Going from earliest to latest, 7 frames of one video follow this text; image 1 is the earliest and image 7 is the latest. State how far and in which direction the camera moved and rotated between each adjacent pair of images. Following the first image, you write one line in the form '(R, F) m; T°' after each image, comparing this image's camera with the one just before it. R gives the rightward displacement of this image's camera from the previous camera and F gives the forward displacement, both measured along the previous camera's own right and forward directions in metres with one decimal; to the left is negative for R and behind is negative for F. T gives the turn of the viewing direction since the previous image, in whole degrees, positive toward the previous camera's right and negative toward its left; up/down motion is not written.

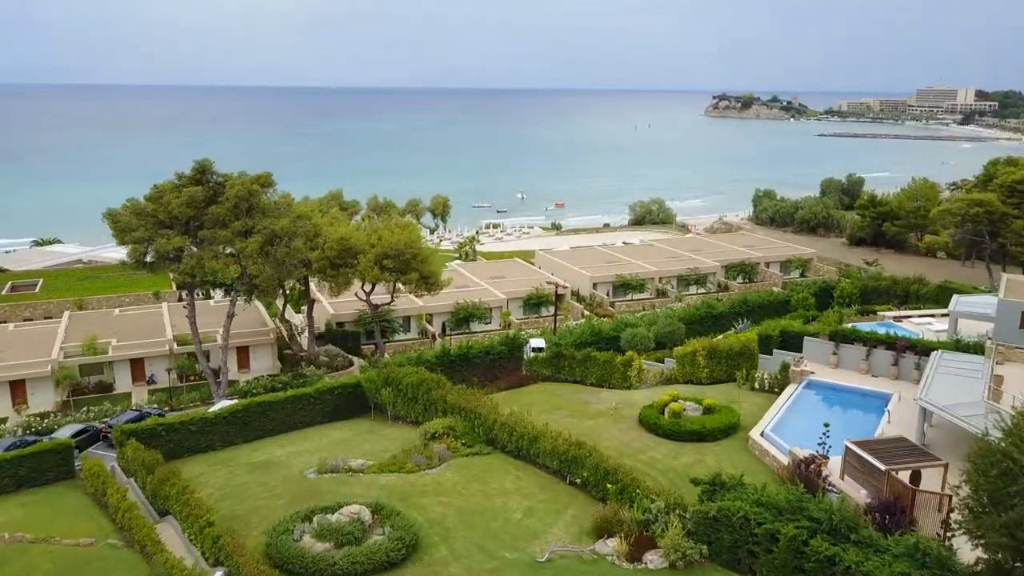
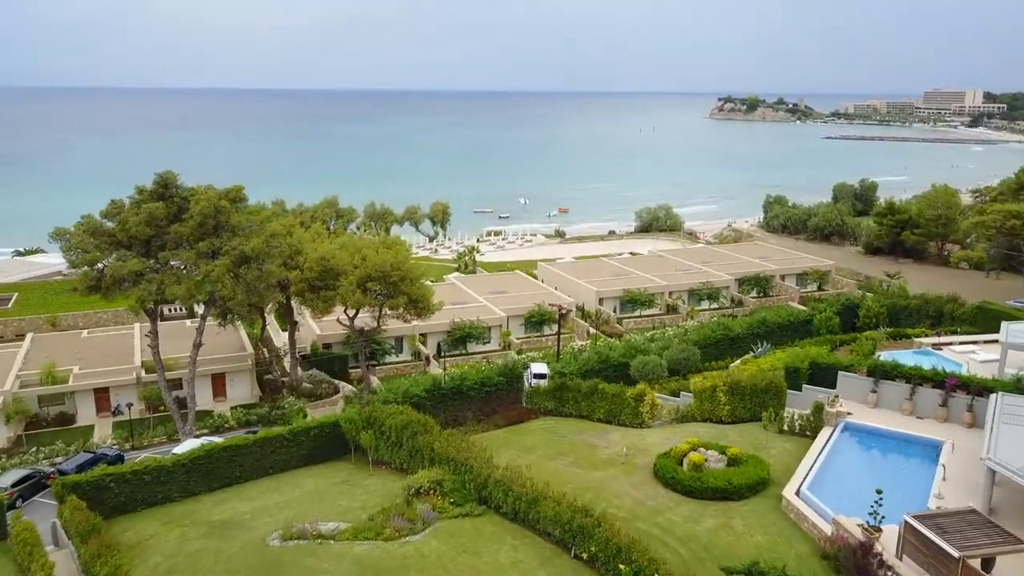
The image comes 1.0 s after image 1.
(+0.2, +3.4) m; 0°
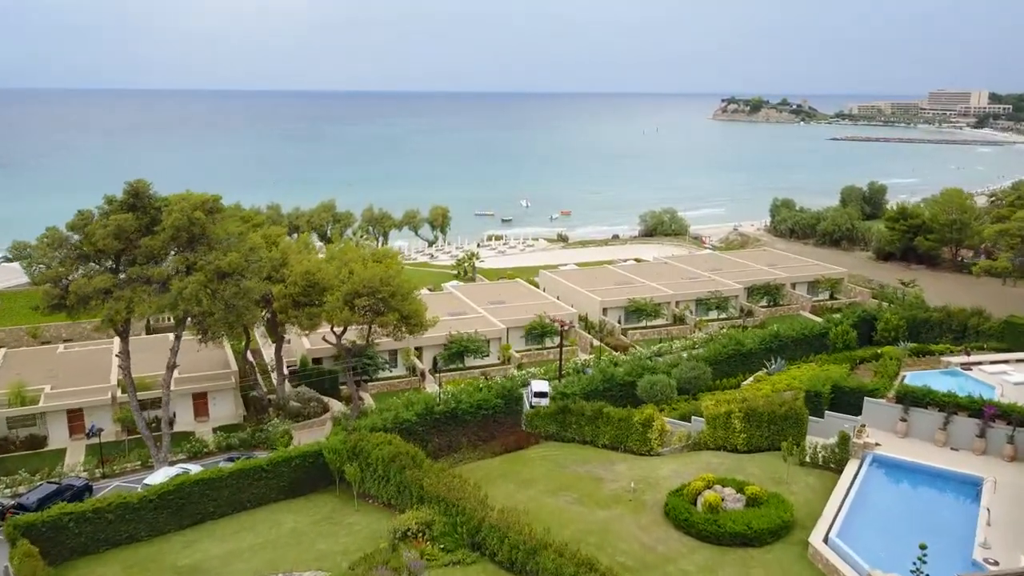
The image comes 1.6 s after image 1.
(+0.1, +2.1) m; 0°
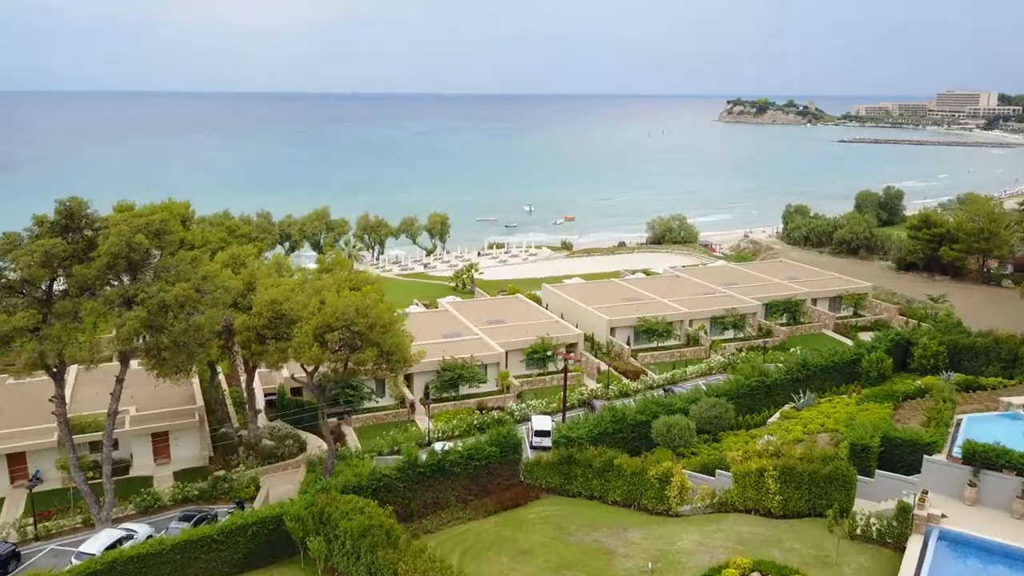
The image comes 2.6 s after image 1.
(+0.2, +3.8) m; 0°
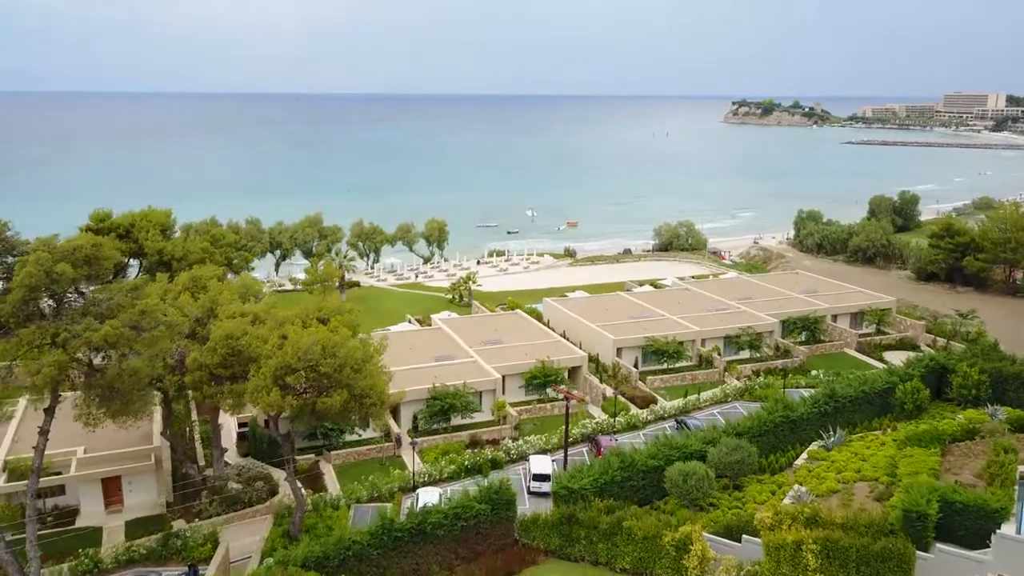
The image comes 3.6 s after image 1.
(+0.3, +3.5) m; 0°
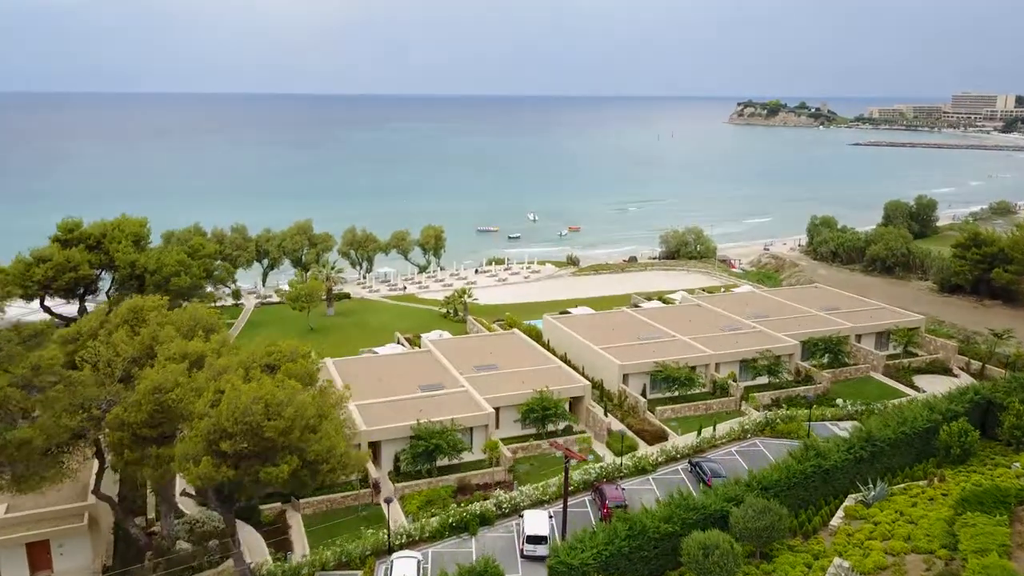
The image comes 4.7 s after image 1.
(+0.4, +3.9) m; 0°
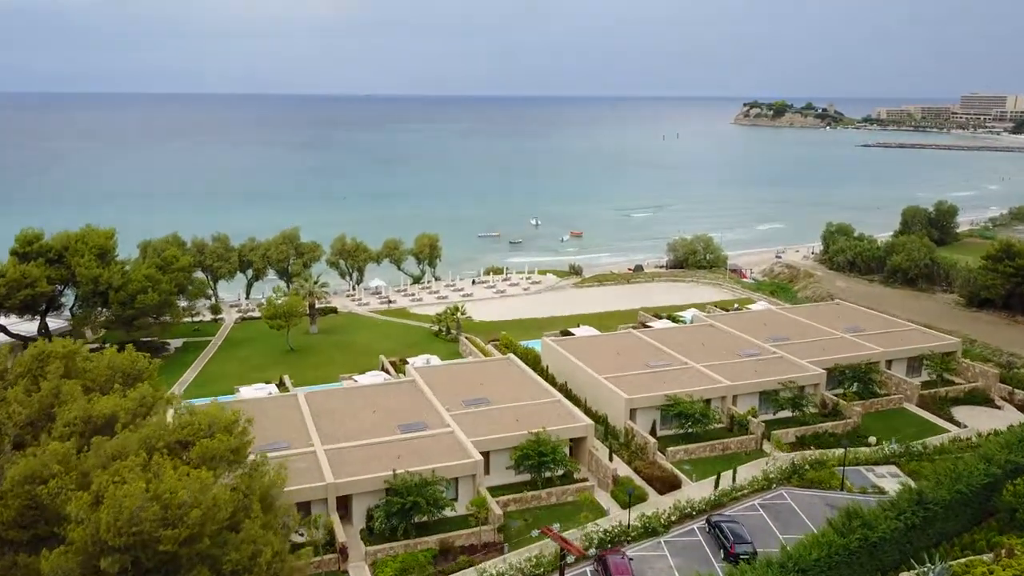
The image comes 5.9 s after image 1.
(+0.4, +4.3) m; 0°
